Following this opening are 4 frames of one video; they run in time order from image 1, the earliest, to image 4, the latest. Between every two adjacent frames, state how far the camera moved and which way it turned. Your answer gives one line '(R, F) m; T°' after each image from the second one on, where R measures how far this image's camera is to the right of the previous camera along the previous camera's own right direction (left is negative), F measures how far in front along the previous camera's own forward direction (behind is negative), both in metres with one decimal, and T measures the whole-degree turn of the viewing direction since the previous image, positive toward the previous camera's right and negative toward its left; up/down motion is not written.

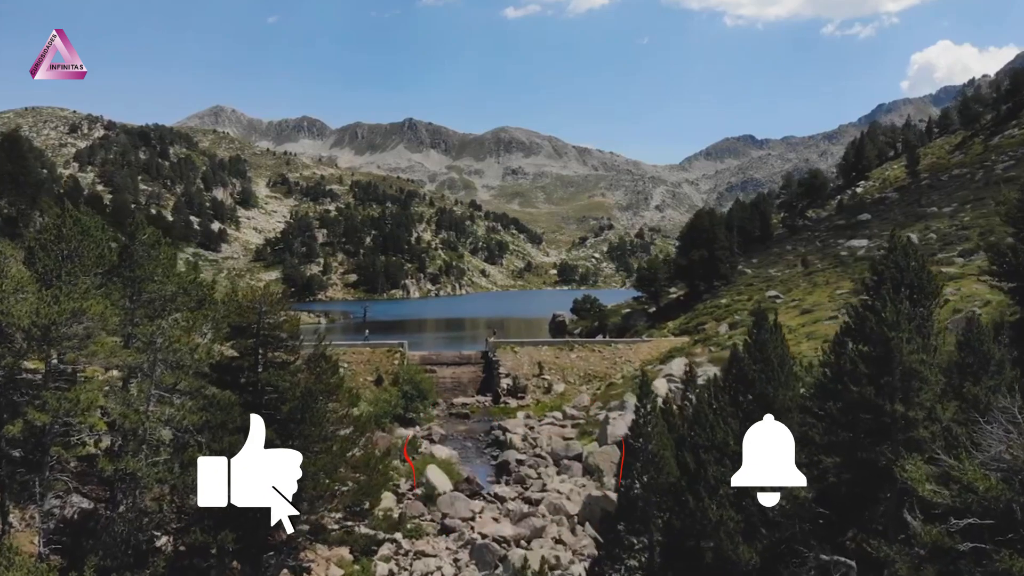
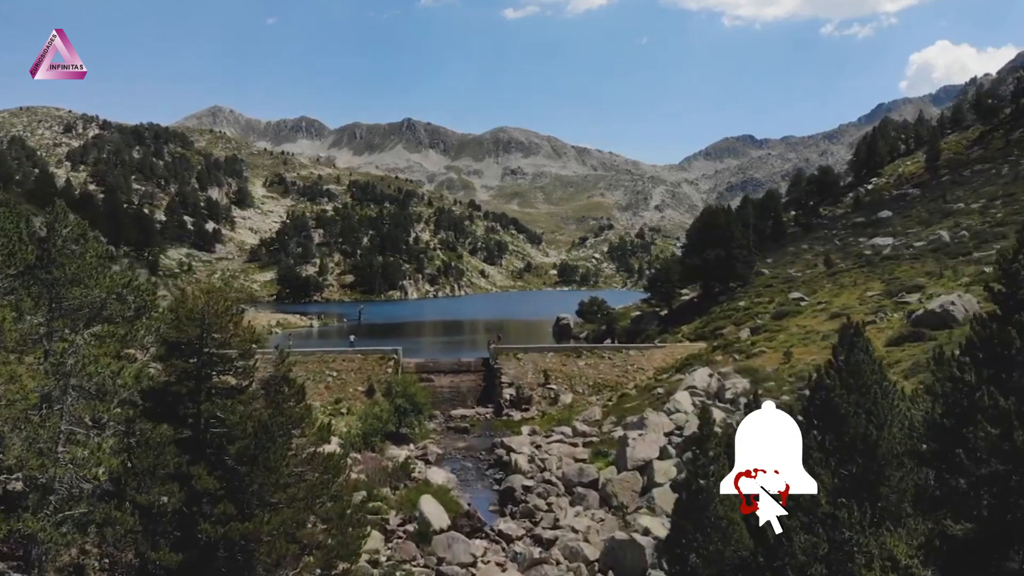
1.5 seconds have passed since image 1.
(-0.3, +3.9) m; 0°
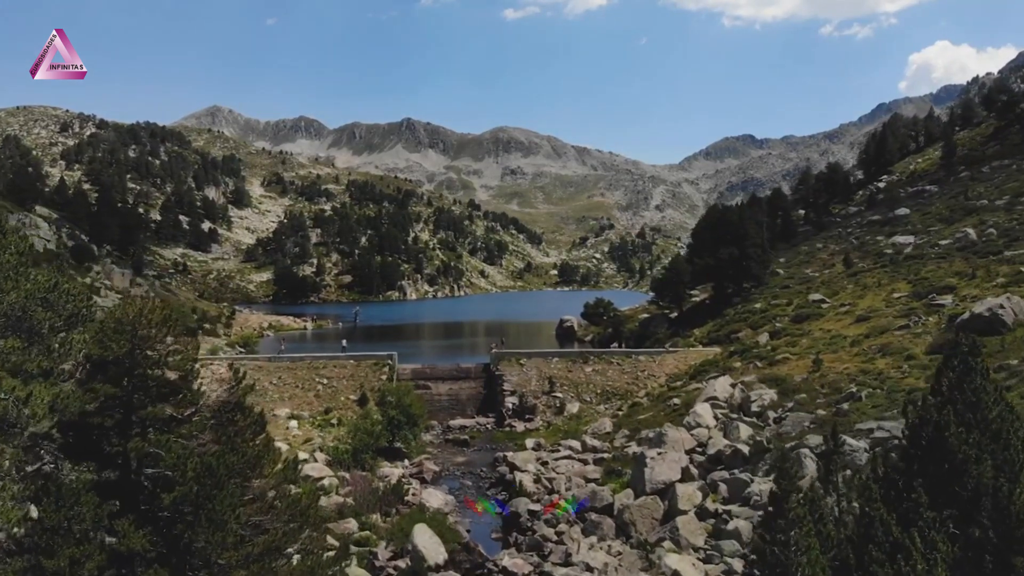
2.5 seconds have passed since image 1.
(-0.2, +2.9) m; 0°
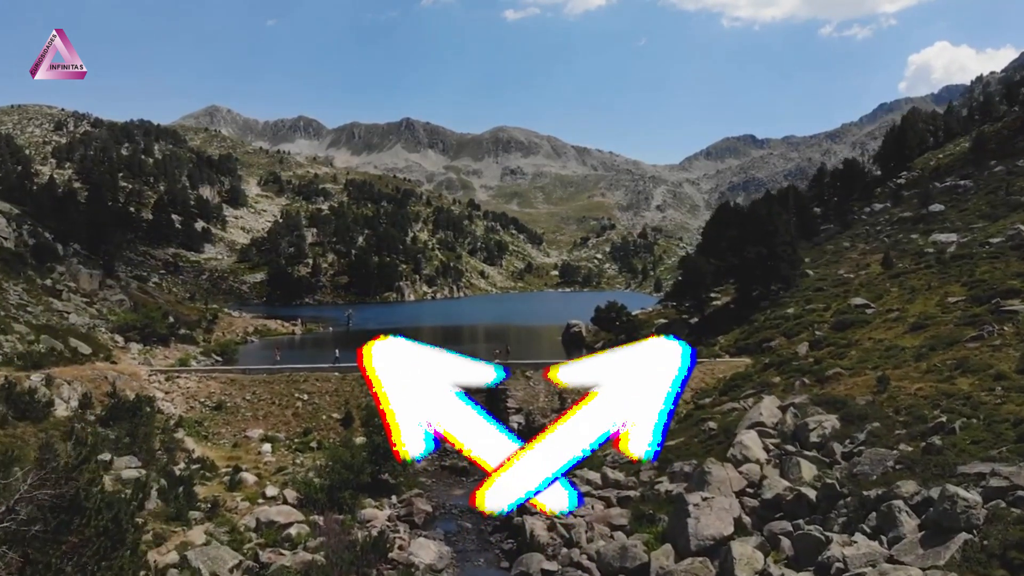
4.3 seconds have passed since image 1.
(-0.4, +5.0) m; 0°
